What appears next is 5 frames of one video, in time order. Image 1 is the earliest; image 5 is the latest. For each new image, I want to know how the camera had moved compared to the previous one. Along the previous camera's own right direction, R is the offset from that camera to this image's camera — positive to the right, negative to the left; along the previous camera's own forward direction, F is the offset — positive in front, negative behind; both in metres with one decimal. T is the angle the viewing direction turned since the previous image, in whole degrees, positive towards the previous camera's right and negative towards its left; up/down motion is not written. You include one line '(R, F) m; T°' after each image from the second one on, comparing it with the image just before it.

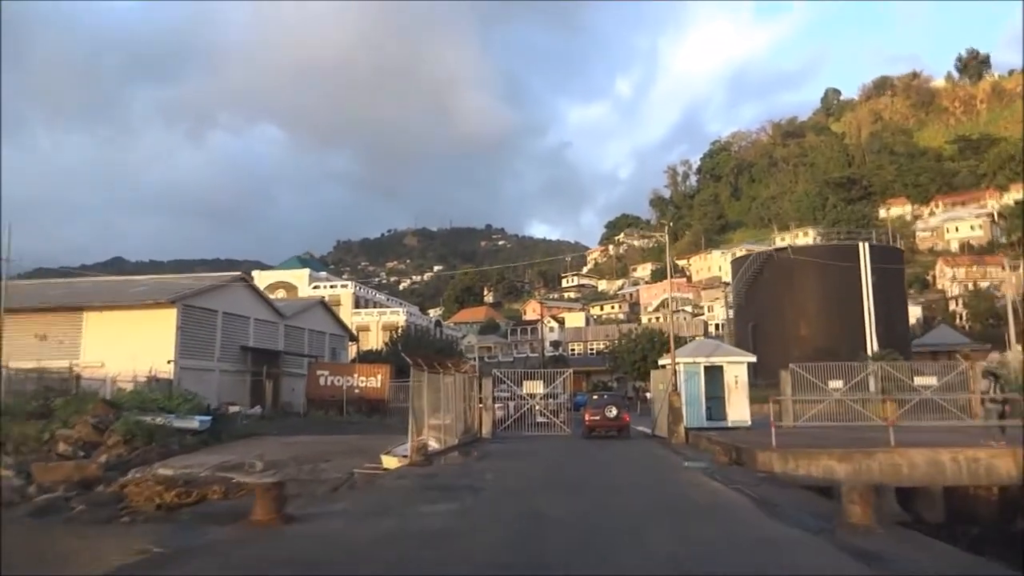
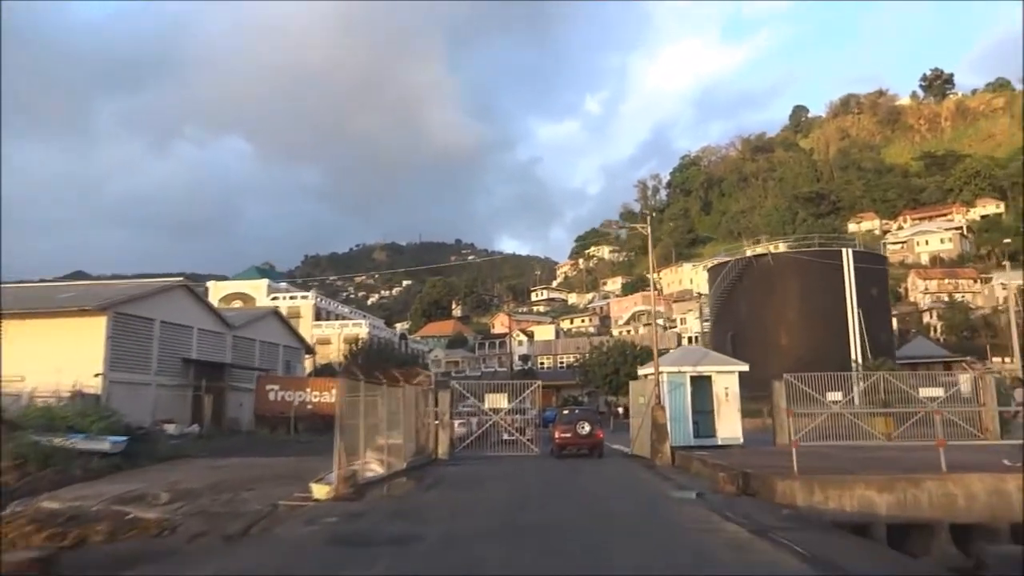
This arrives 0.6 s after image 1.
(+0.2, +1.9) m; +2°
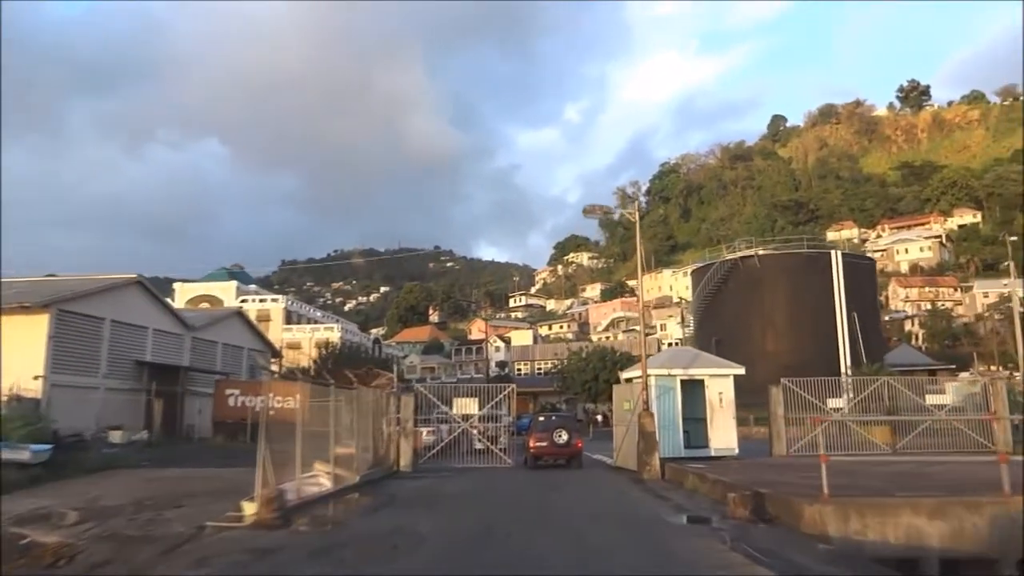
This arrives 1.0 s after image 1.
(+0.1, +1.4) m; +2°
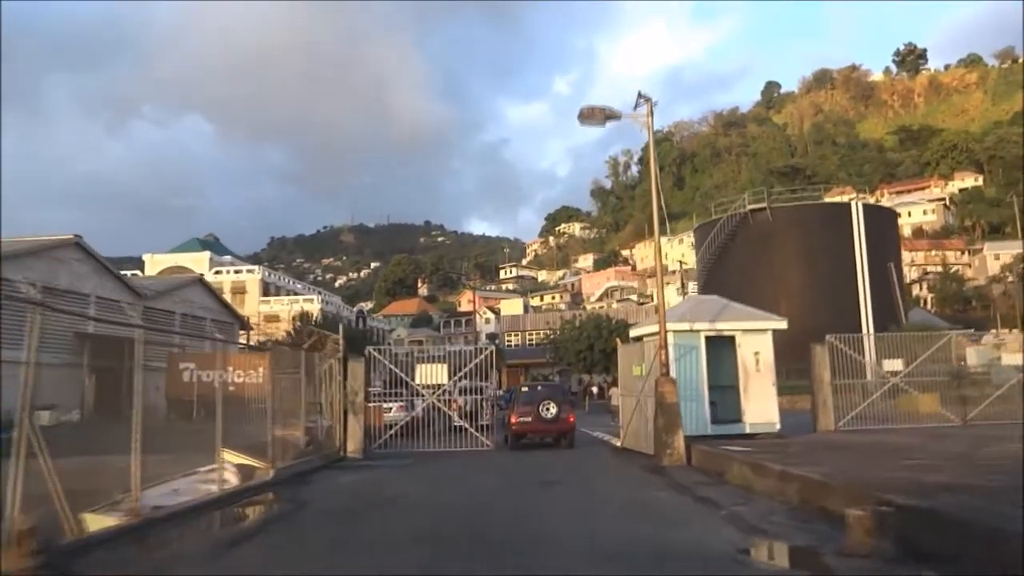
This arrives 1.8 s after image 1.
(+0.2, +2.7) m; +1°
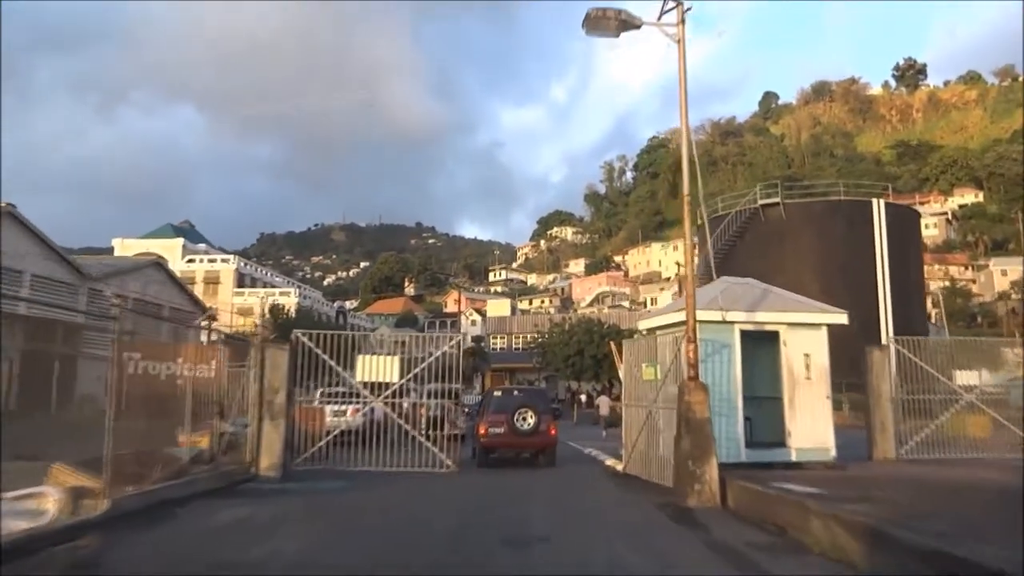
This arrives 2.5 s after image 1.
(+0.1, +2.3) m; +1°
